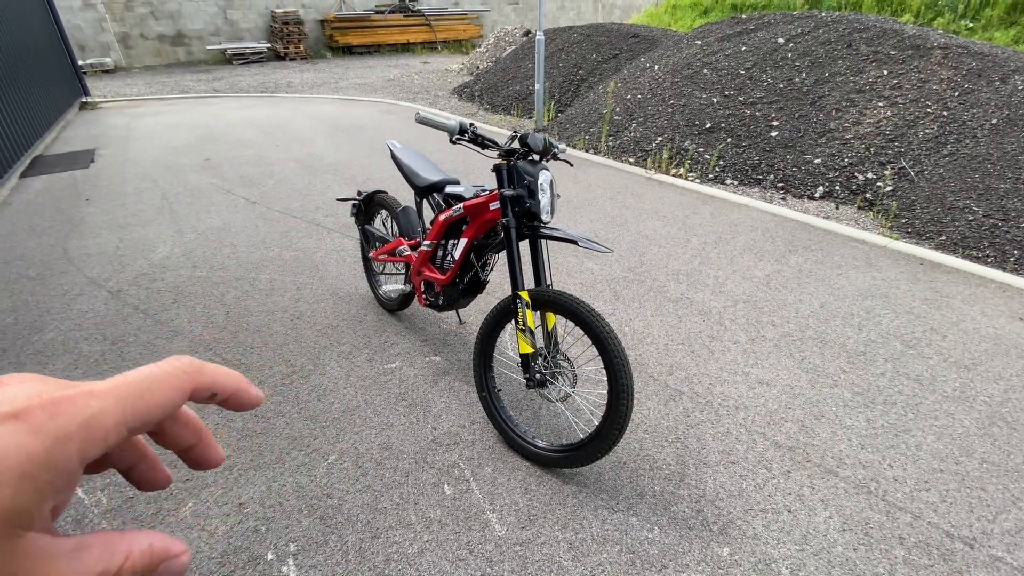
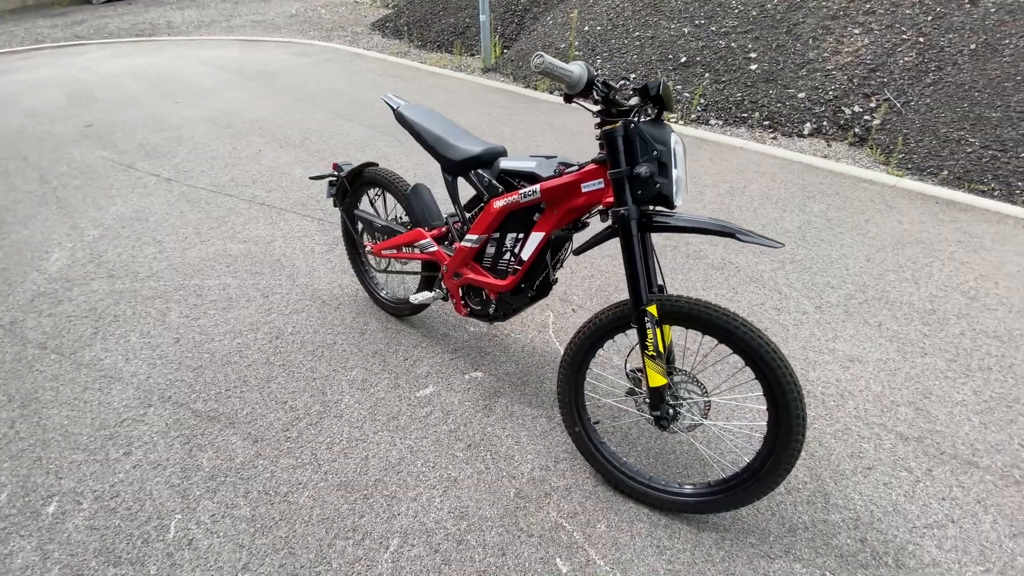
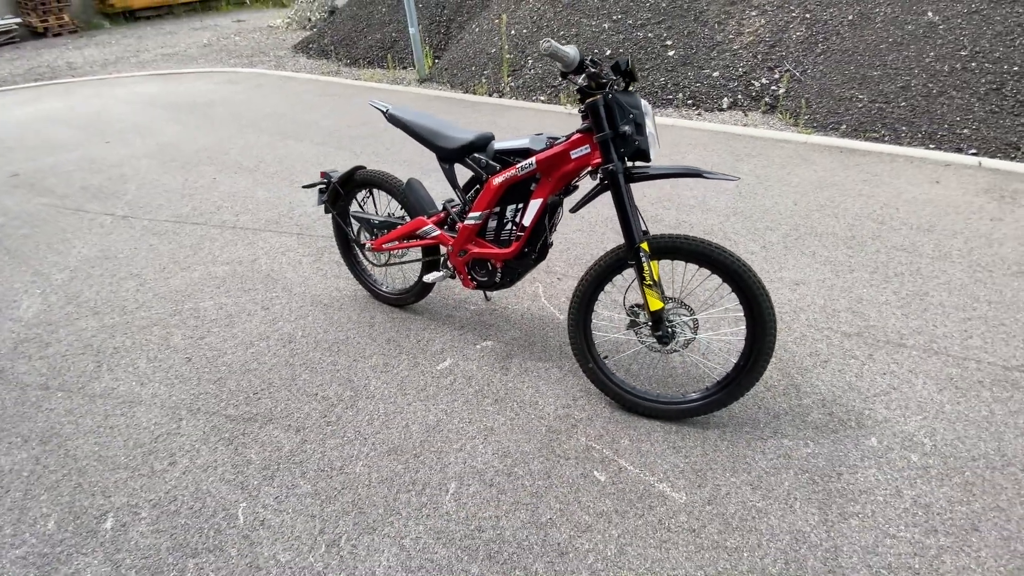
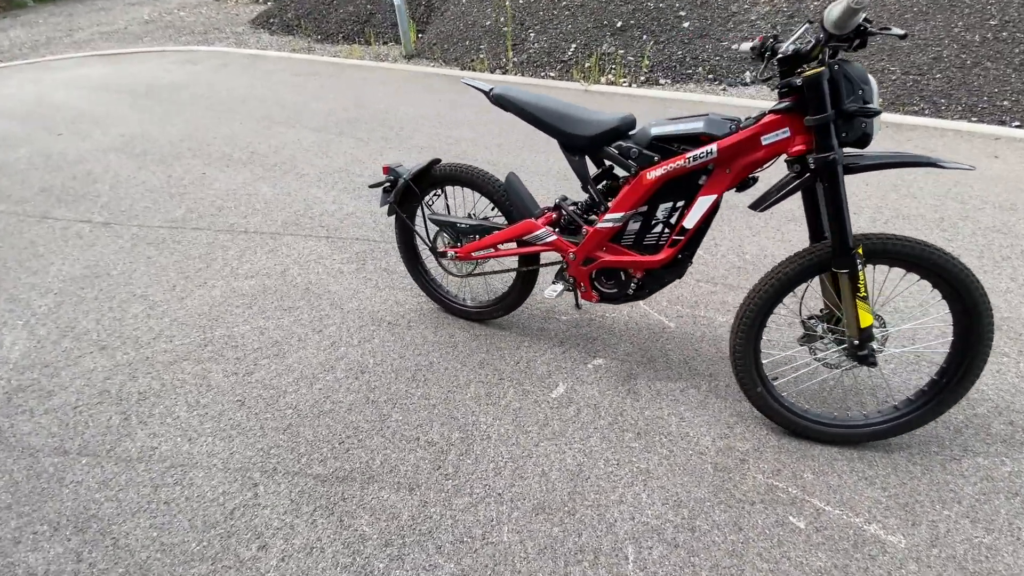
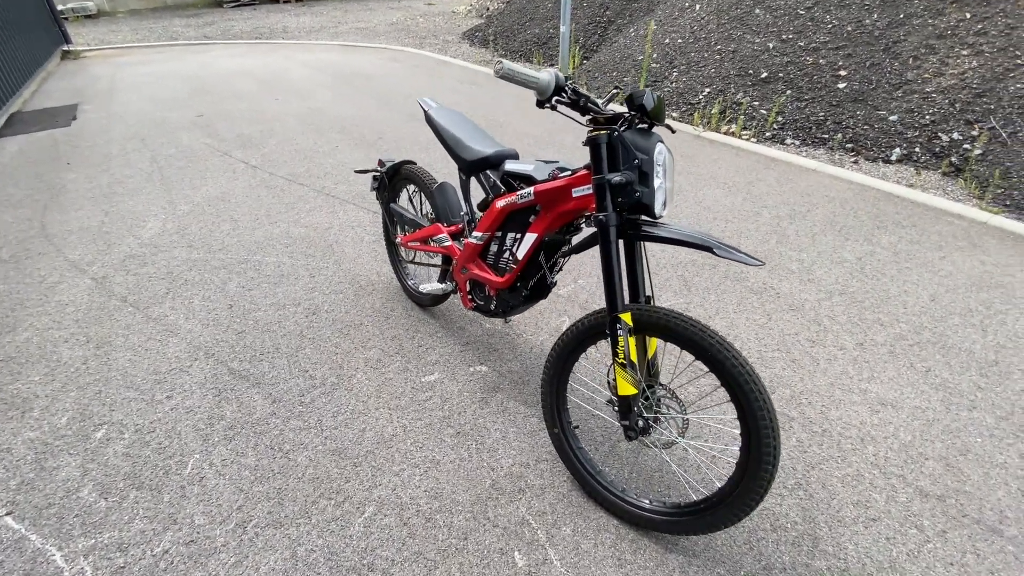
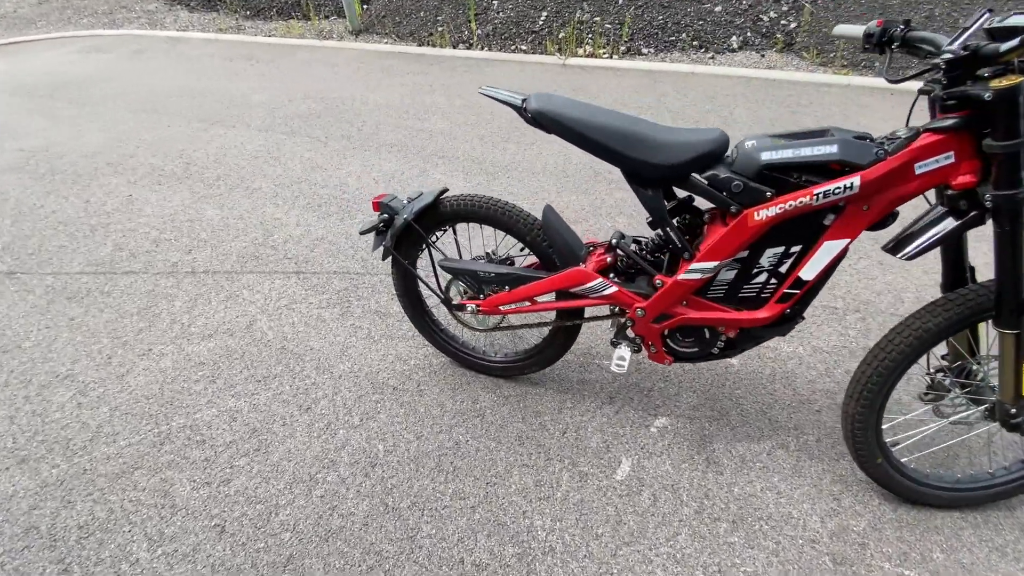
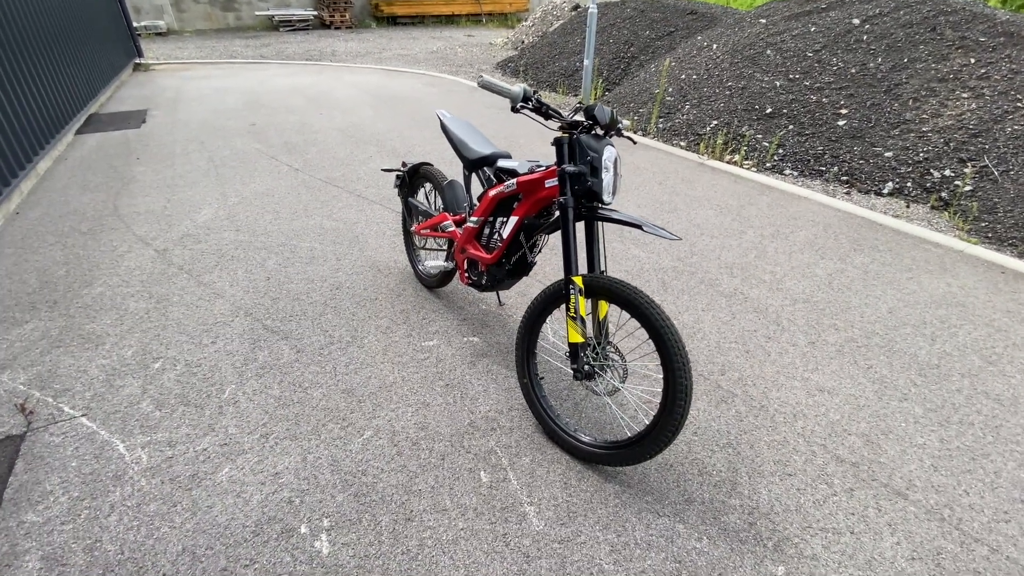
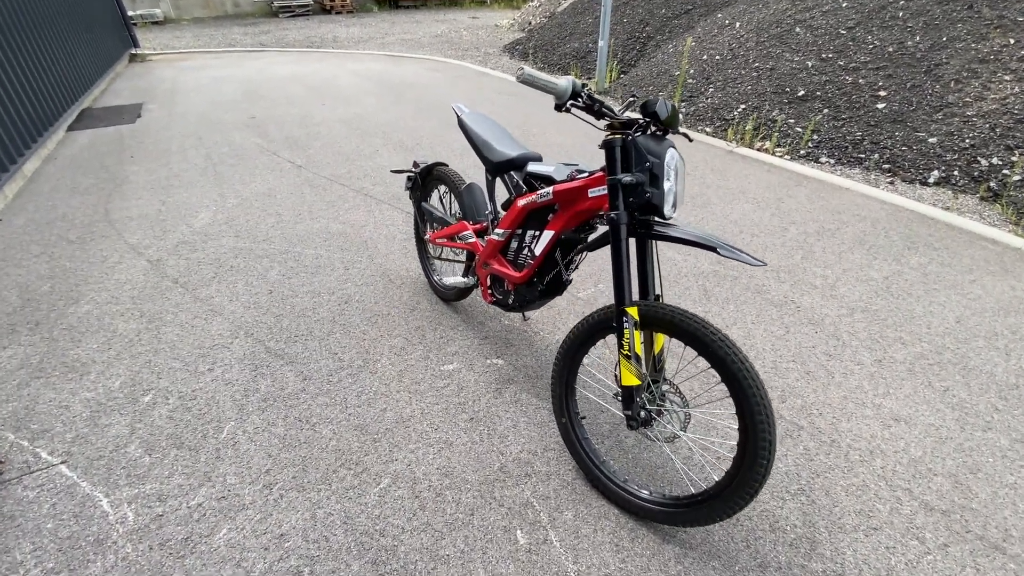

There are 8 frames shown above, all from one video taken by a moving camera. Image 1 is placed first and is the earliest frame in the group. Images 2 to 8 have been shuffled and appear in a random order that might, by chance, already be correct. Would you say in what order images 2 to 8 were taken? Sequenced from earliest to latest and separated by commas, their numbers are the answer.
7, 8, 5, 2, 3, 4, 6
